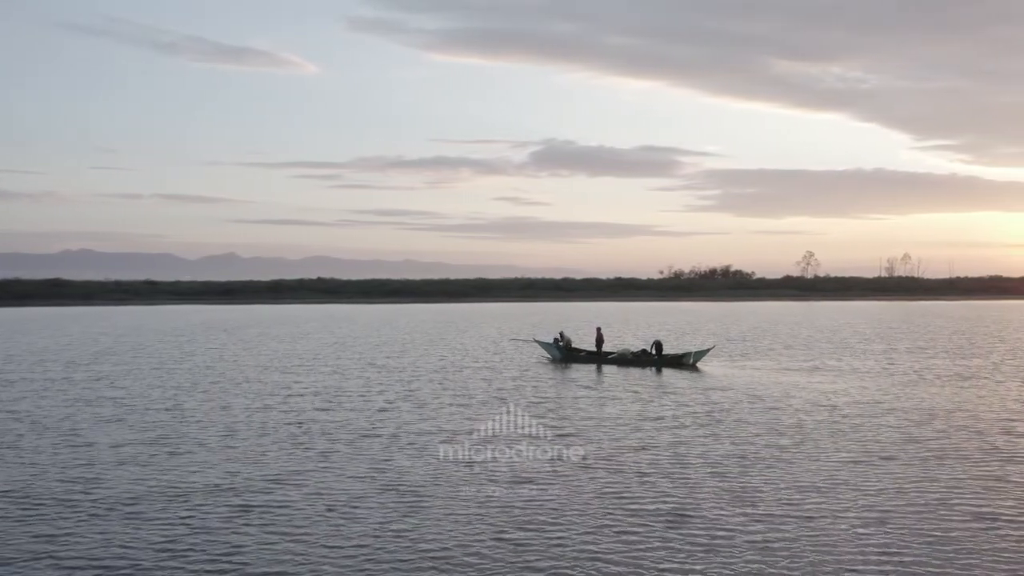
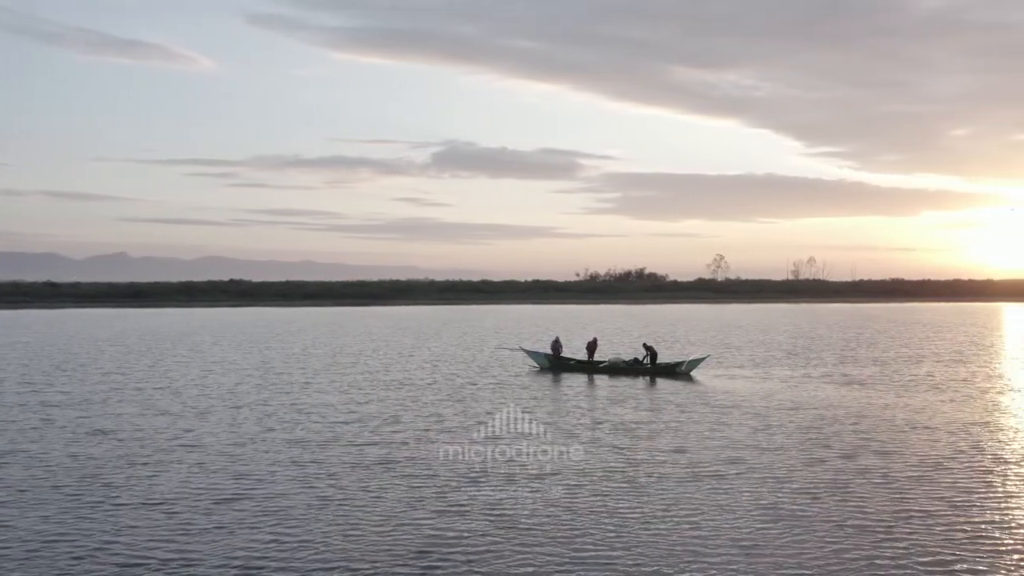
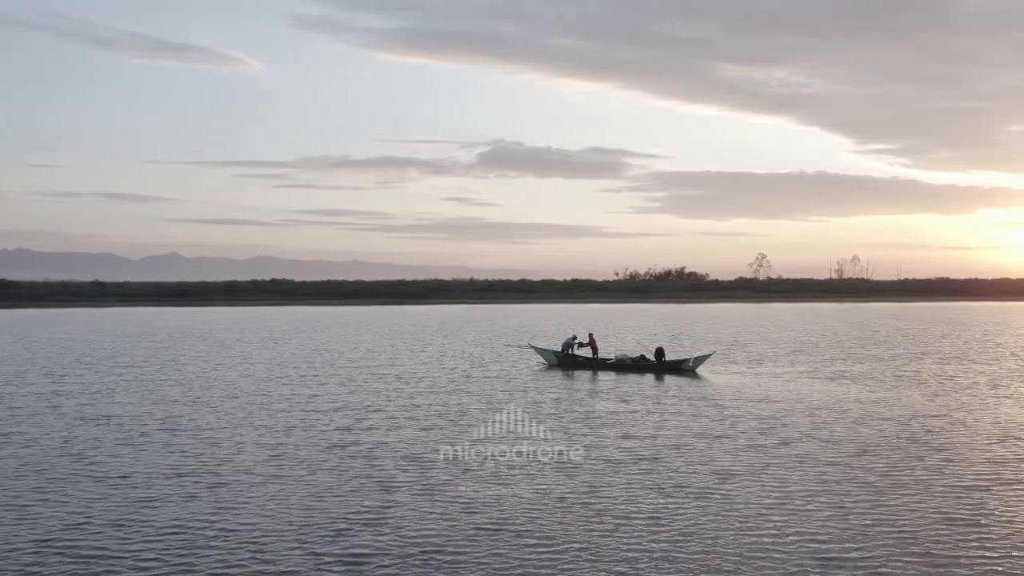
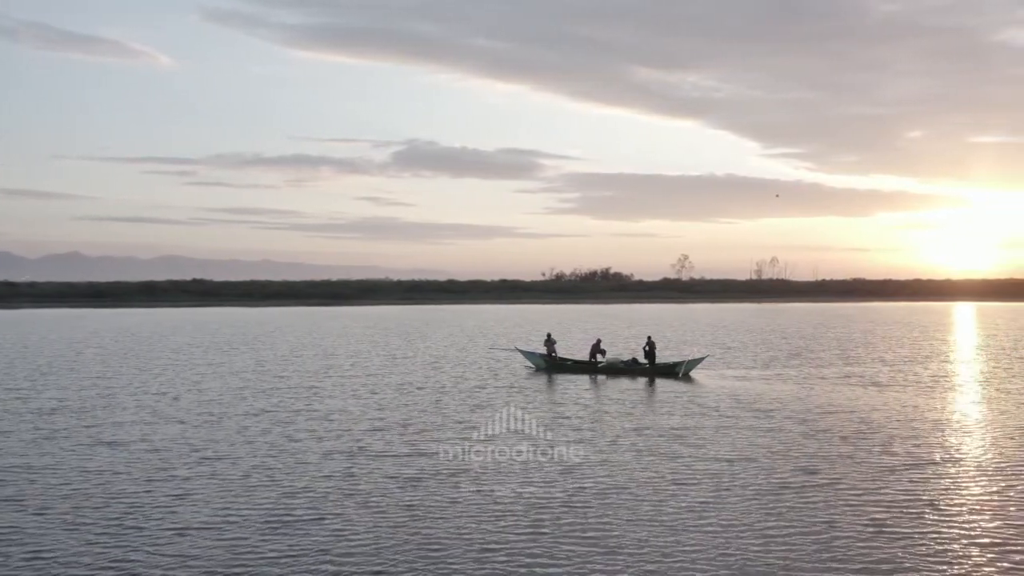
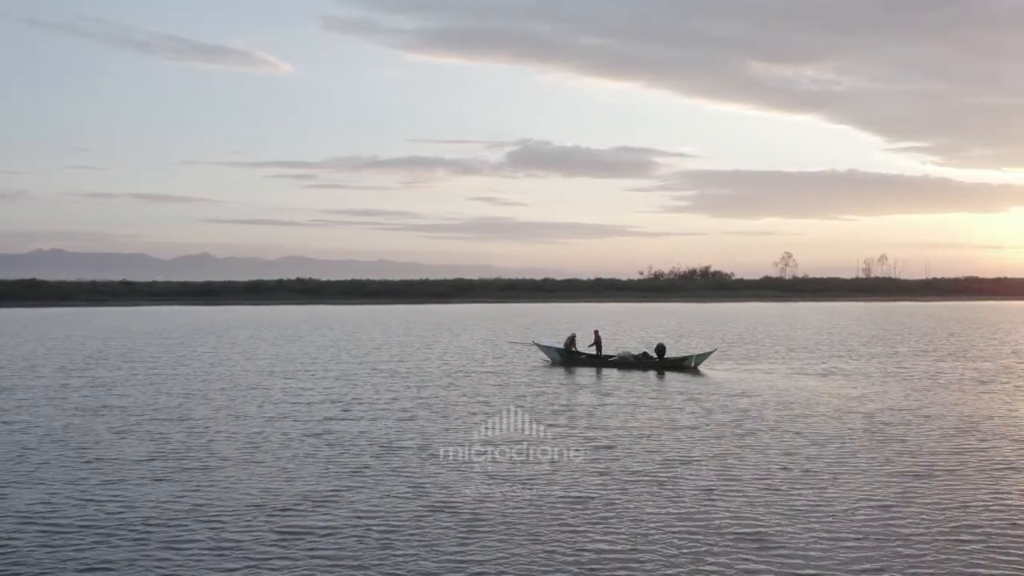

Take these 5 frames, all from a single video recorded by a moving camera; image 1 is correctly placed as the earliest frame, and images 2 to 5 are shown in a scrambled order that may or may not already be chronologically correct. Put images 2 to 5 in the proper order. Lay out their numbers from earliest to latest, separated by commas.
5, 3, 2, 4
